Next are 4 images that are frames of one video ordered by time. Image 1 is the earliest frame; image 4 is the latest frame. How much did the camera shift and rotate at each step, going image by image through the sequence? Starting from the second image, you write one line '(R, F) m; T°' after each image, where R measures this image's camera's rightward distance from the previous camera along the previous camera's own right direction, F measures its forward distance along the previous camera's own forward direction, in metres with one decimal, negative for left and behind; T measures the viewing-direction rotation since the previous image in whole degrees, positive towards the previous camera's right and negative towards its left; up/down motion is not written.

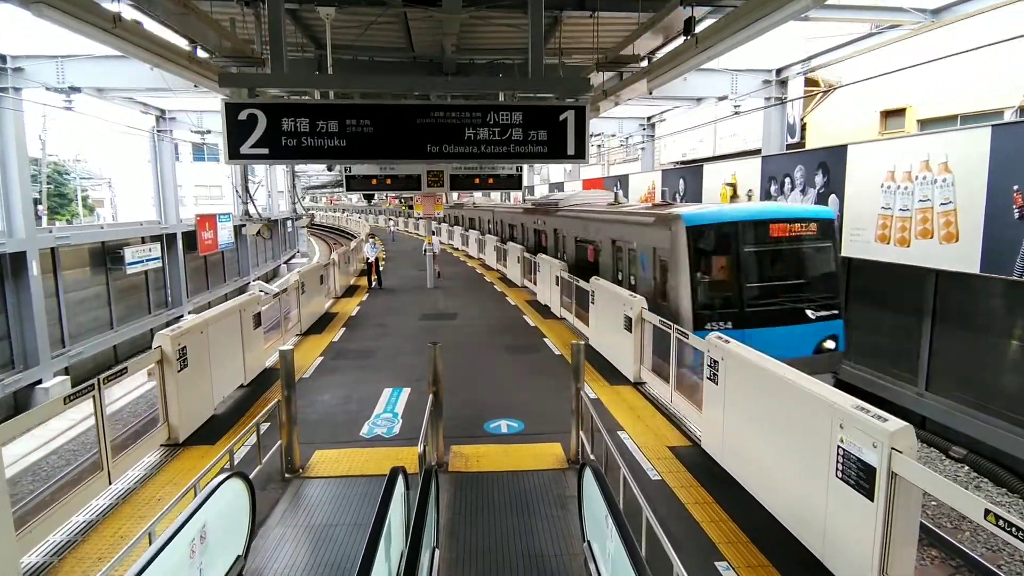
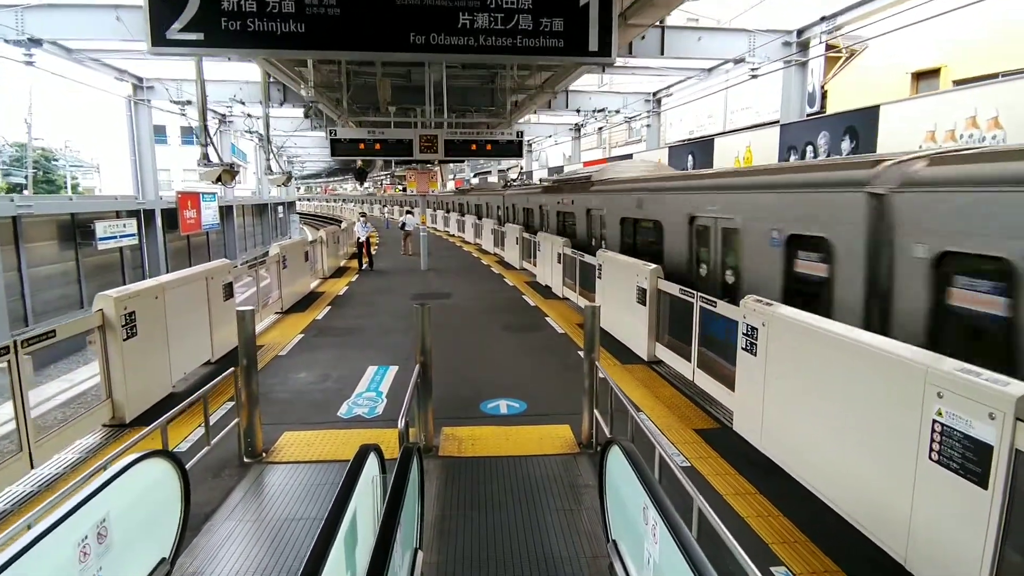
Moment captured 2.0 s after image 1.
(-0.1, +0.9) m; 0°
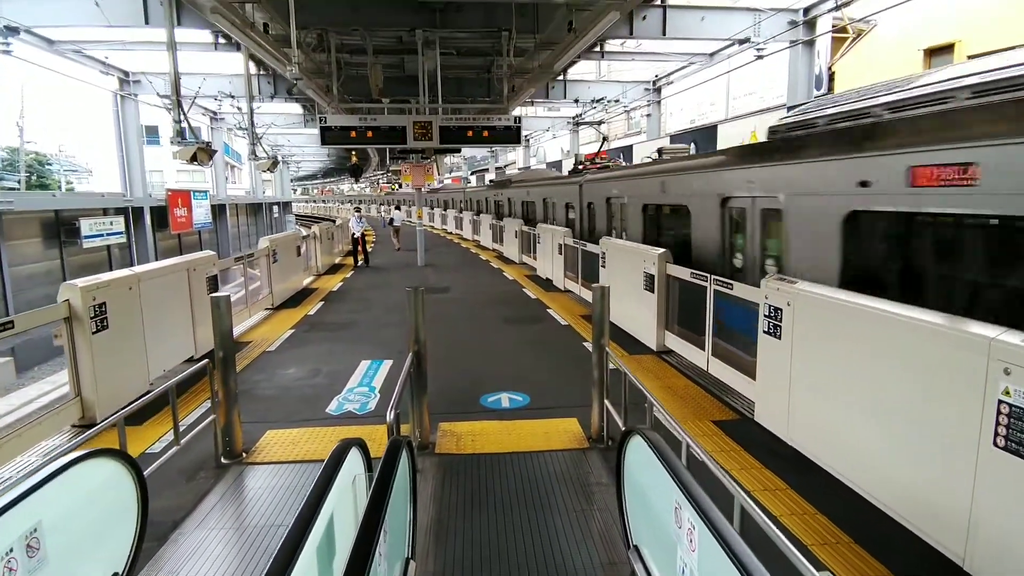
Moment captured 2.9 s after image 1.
(0.0, +0.4) m; 0°
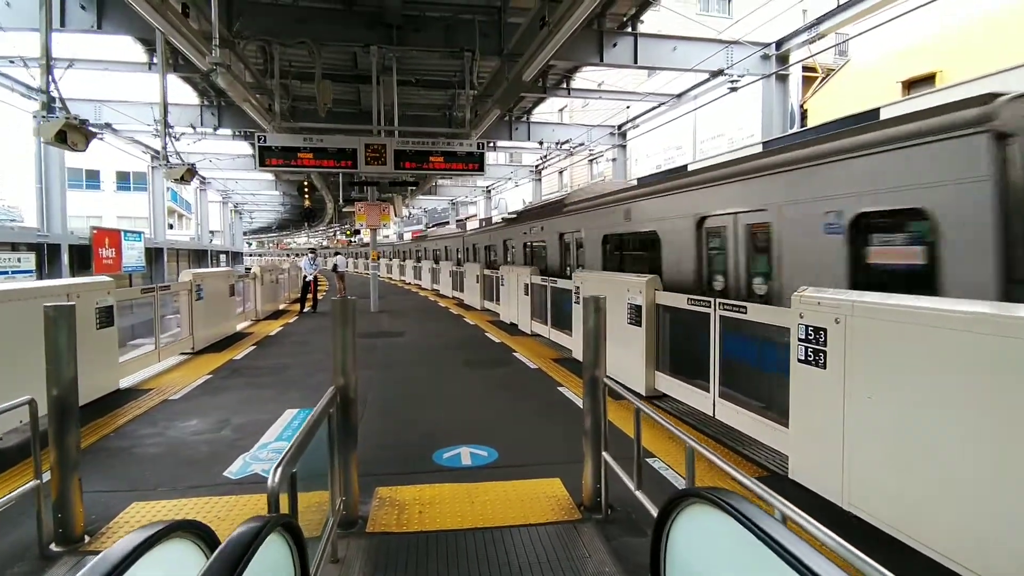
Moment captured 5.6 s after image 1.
(0.0, +1.2) m; +4°
